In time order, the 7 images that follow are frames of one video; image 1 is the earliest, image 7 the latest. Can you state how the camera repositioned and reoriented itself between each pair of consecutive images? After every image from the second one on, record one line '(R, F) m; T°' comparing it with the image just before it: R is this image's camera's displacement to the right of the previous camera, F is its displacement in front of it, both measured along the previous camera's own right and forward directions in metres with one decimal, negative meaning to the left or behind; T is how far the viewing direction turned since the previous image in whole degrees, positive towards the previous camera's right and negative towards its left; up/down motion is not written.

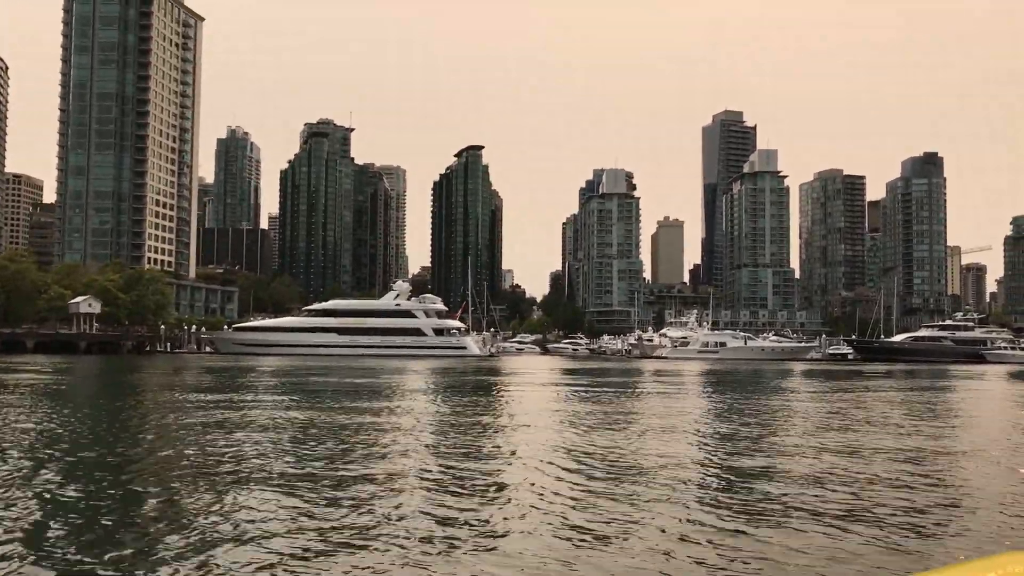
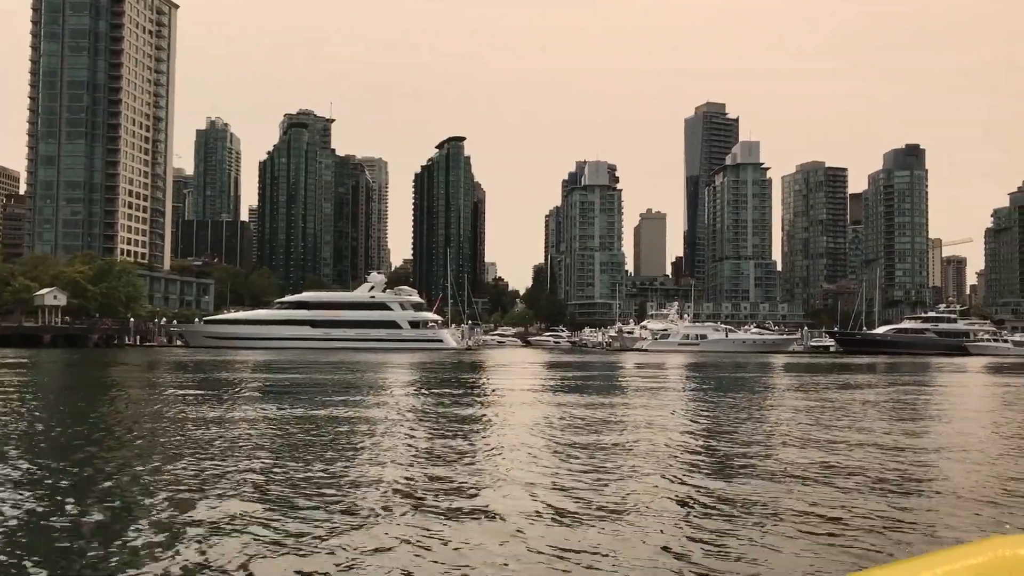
(+0.3, +0.9) m; +1°
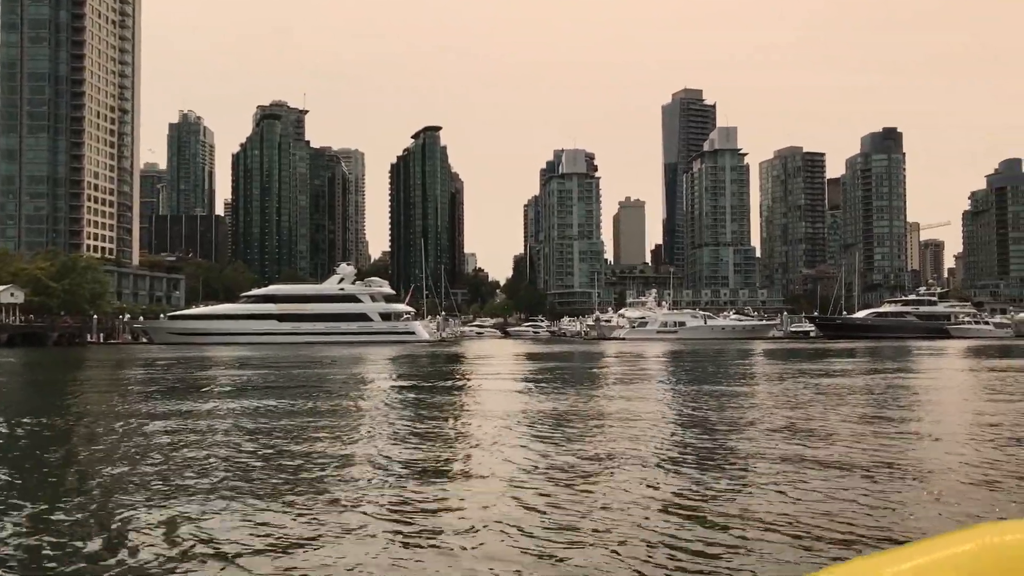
(+0.4, +1.2) m; +1°
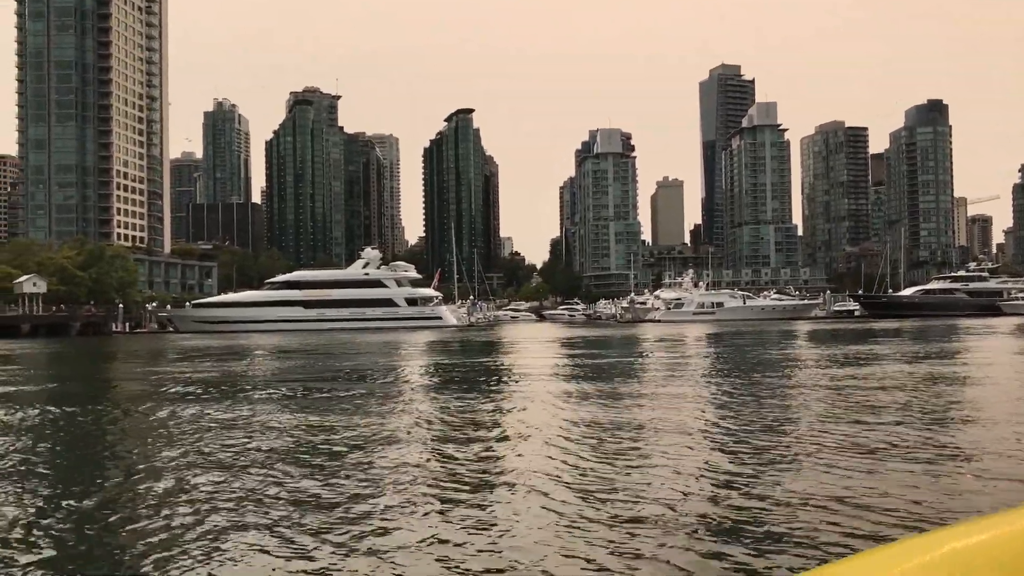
(+0.5, +1.6) m; -2°
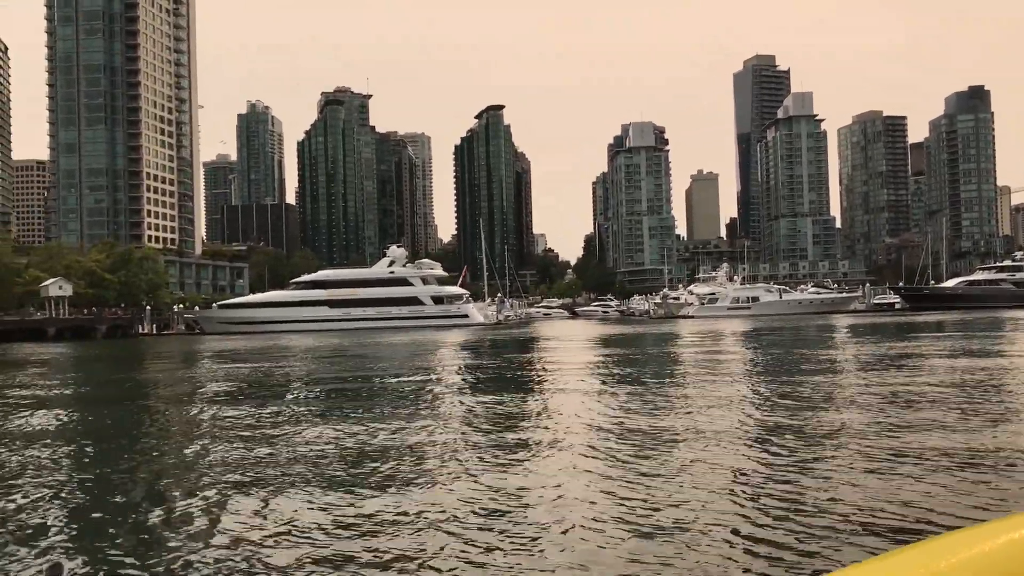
(+0.4, +1.0) m; -2°
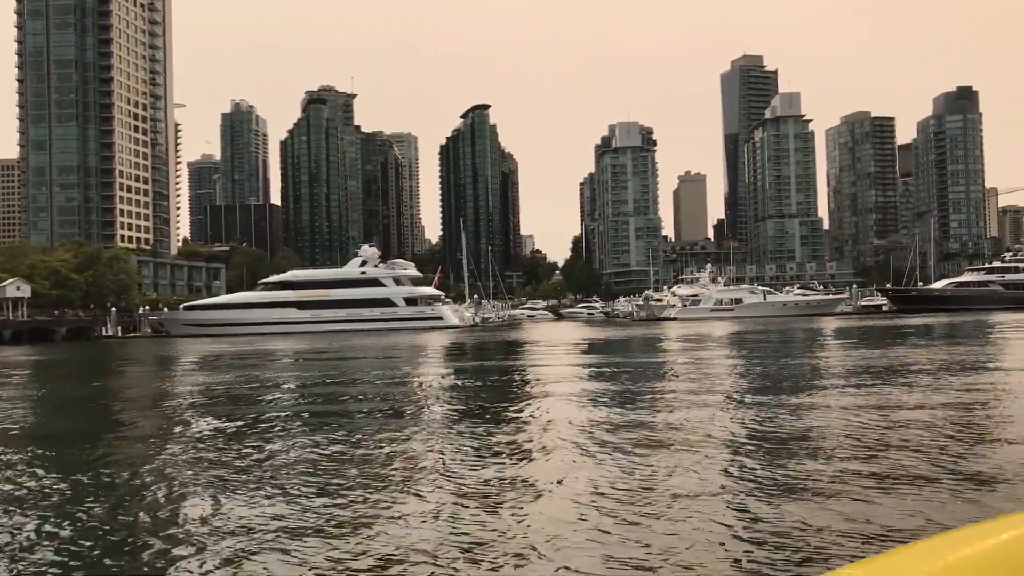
(+0.6, +1.5) m; +1°
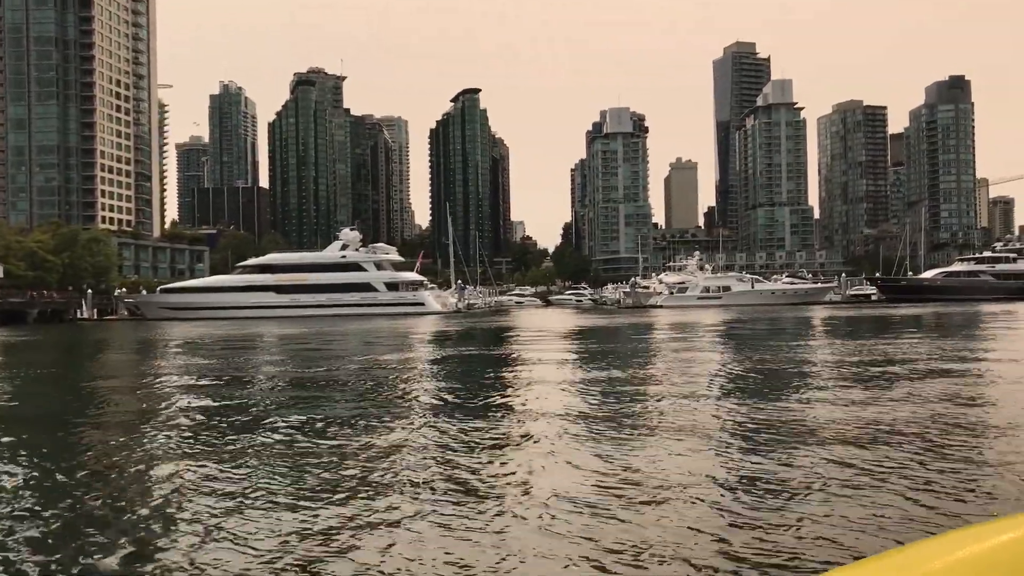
(+0.3, +0.8) m; +1°
